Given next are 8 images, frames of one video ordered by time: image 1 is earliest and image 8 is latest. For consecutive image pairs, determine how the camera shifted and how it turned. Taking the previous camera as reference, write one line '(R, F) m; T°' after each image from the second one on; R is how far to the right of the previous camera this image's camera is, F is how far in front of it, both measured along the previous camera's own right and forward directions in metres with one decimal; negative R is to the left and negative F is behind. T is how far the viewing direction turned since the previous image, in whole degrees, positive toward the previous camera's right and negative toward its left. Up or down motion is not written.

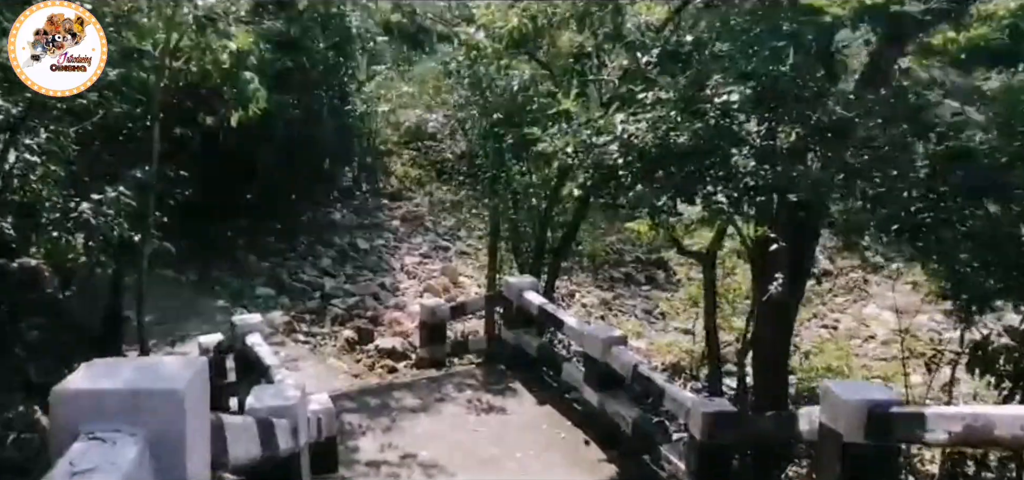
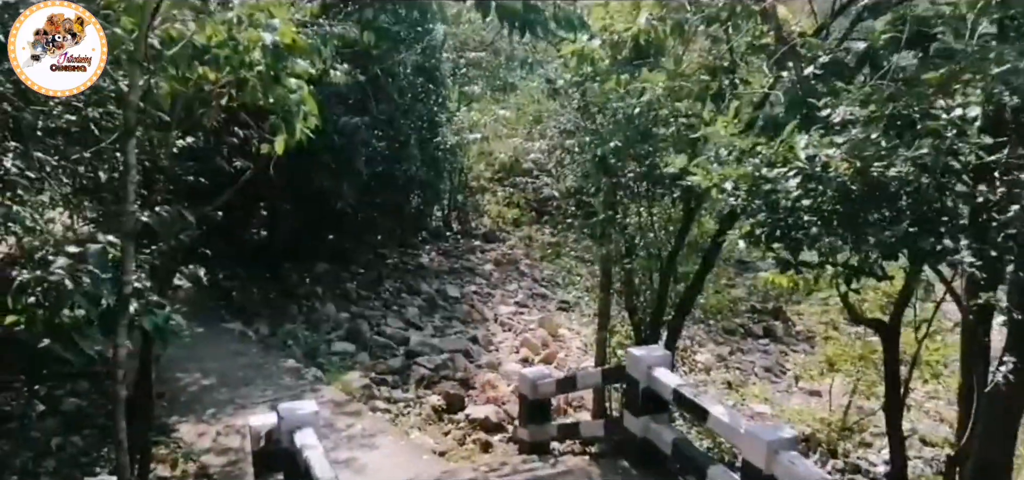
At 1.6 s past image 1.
(-0.2, +1.2) m; -7°
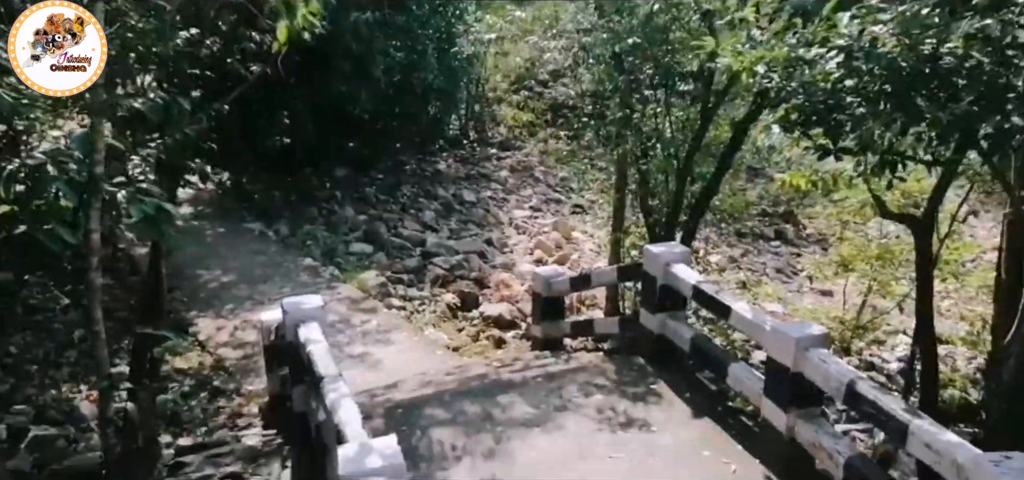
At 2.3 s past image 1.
(0.0, +0.2) m; -1°
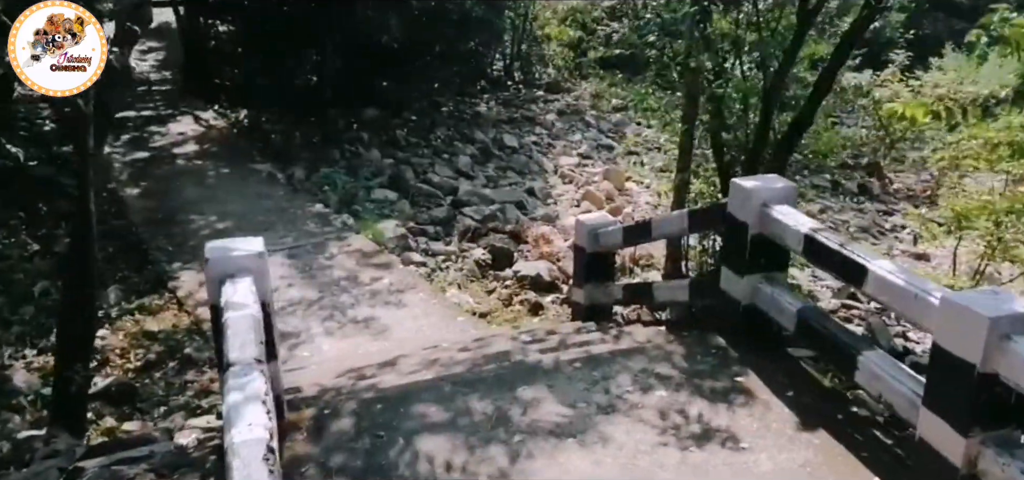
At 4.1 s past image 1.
(+0.1, +1.1) m; -4°
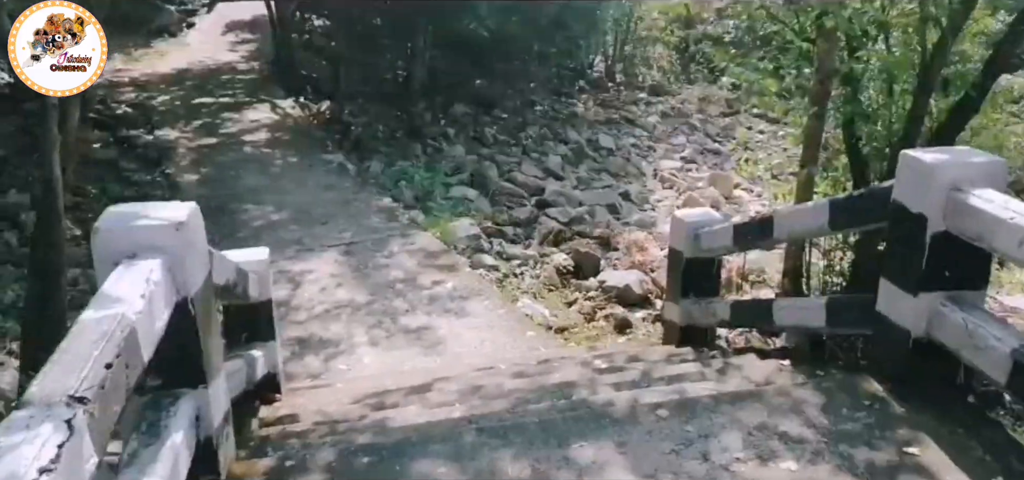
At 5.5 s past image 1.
(+0.1, +0.8) m; -7°
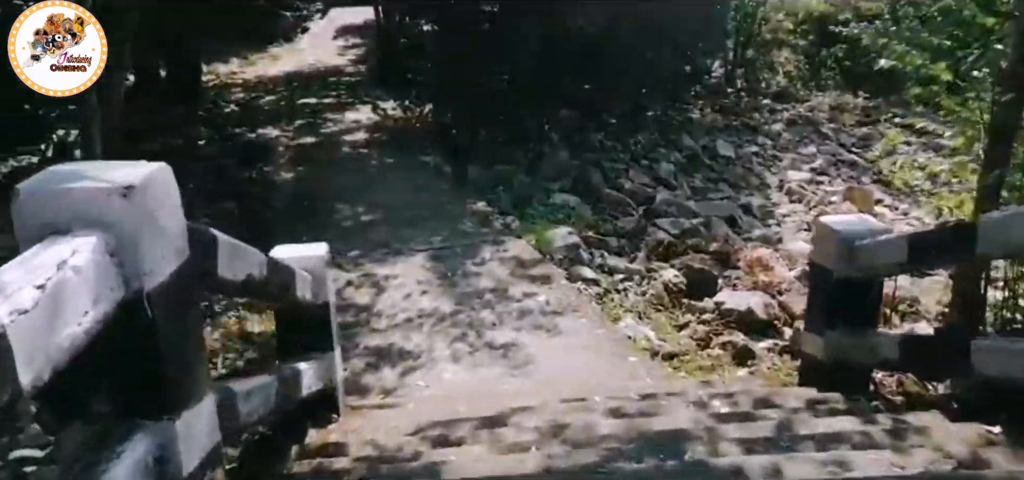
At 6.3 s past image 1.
(0.0, +0.5) m; -8°
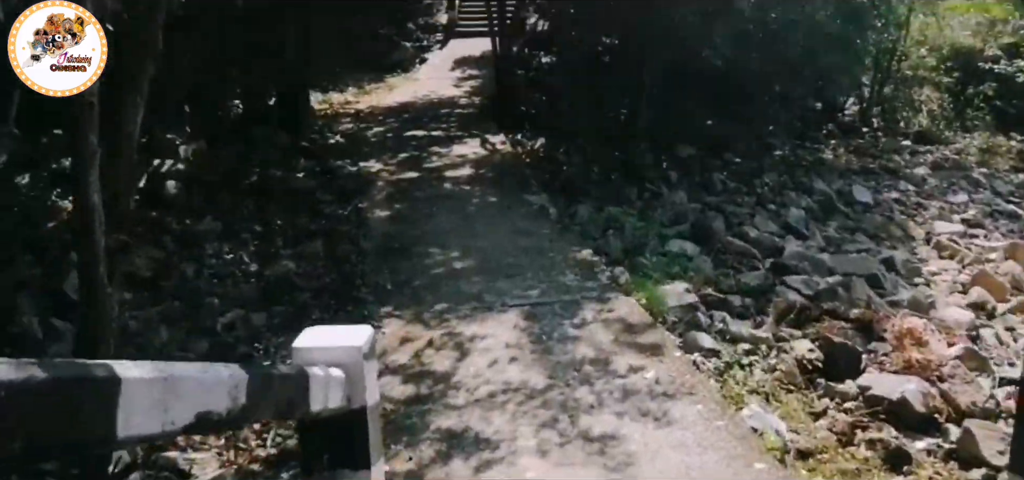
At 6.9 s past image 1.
(0.0, +0.5) m; -8°
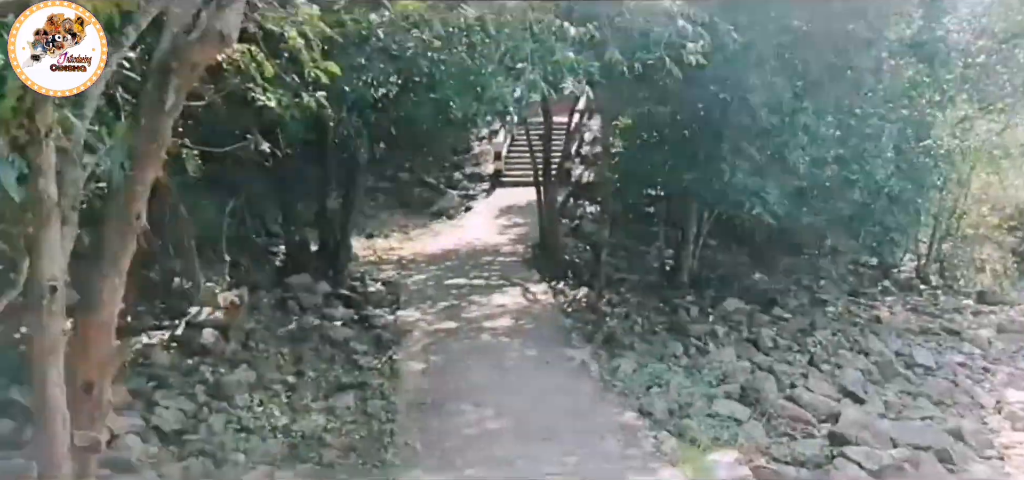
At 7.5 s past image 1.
(0.0, +0.1) m; -3°
